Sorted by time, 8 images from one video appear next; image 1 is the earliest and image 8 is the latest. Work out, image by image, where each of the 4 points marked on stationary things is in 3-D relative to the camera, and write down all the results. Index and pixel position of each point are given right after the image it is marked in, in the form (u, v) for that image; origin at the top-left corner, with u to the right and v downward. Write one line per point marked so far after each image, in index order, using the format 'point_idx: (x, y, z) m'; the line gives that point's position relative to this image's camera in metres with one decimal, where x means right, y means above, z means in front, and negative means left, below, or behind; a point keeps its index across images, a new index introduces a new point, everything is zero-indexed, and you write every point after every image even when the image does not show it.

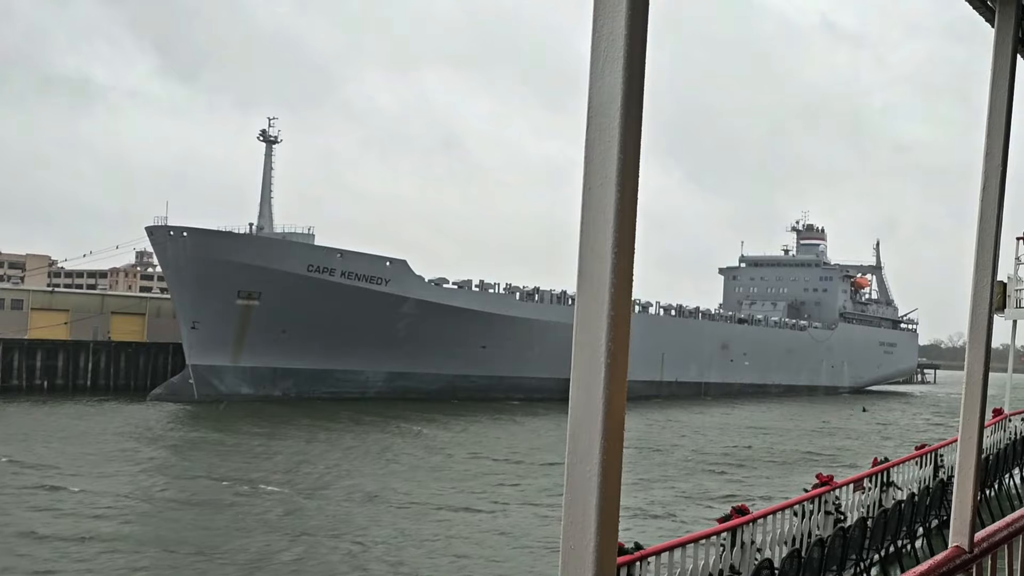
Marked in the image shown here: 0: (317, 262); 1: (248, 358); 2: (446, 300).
0: (-3.3, +0.4, +12.8) m
1: (-4.4, -1.2, +13.1) m
2: (-1.2, -0.2, +14.0) m
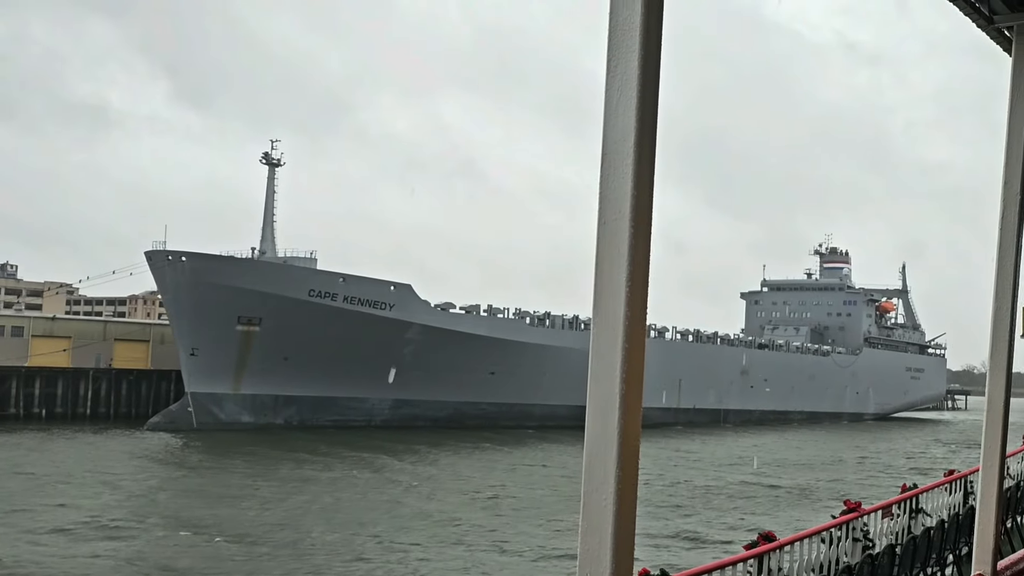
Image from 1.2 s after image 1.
0: (-3.2, 0.0, +12.5) m
1: (-4.3, -1.6, +12.8) m
2: (-1.0, -0.7, +13.6) m
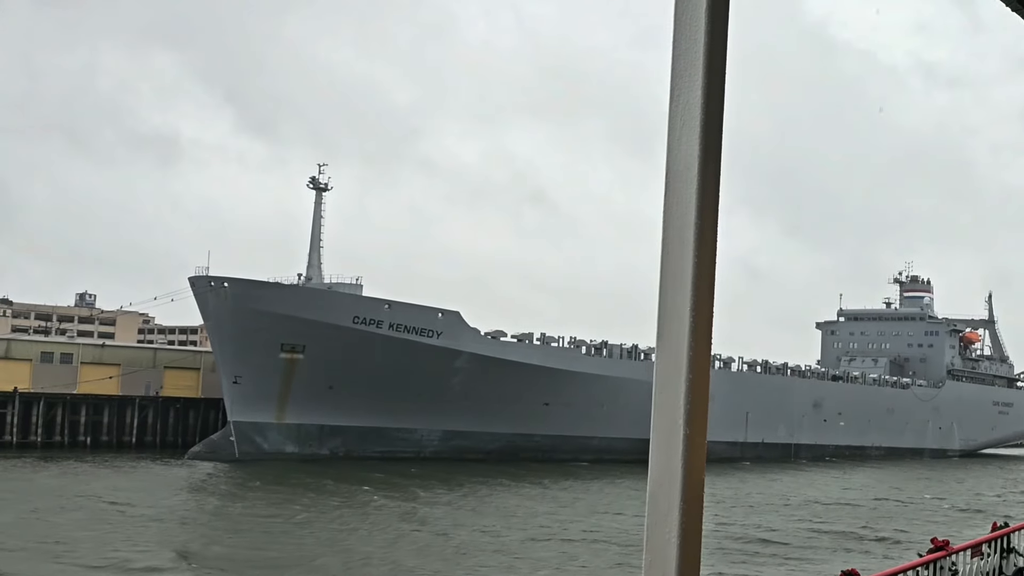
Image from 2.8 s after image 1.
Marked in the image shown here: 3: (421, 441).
0: (-2.4, -0.4, +12.2) m
1: (-3.5, -2.0, +12.4) m
2: (-0.2, -1.1, +13.0) m
3: (-1.6, -2.6, +13.0) m
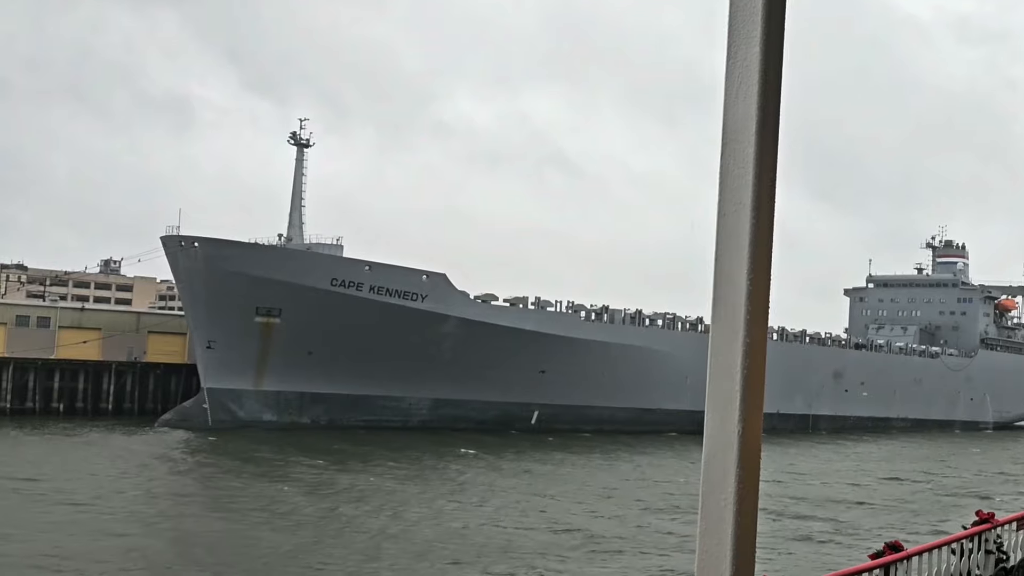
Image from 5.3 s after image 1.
0: (-2.5, +0.2, +11.5) m
1: (-3.6, -1.4, +11.9) m
2: (-0.3, -0.5, +12.3) m
3: (-1.7, -1.9, +12.4) m
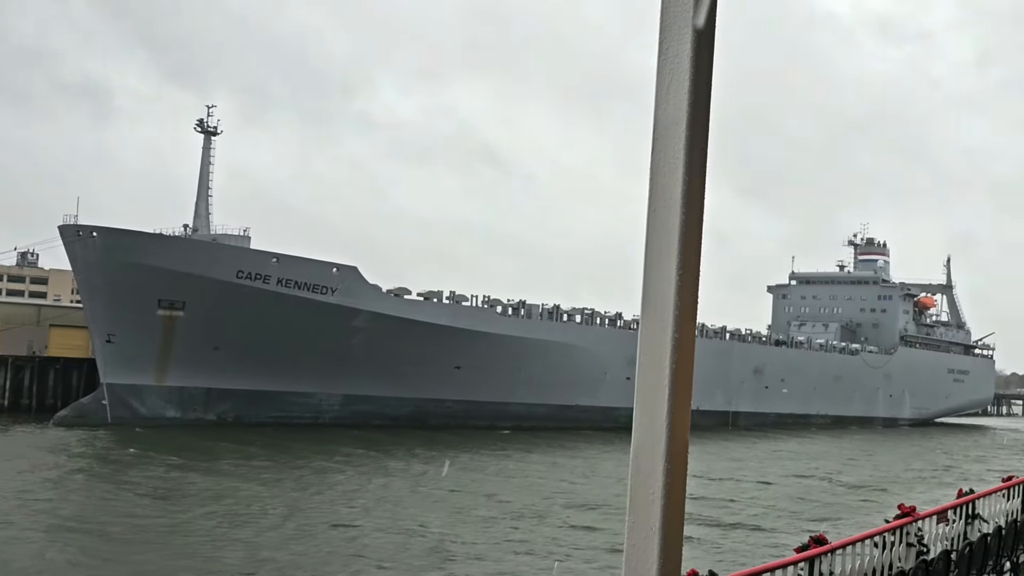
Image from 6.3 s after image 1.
0: (-3.8, +0.3, +11.2) m
1: (-5.0, -1.3, +11.5) m
2: (-1.6, -0.4, +12.2) m
3: (-3.0, -1.8, +12.2) m
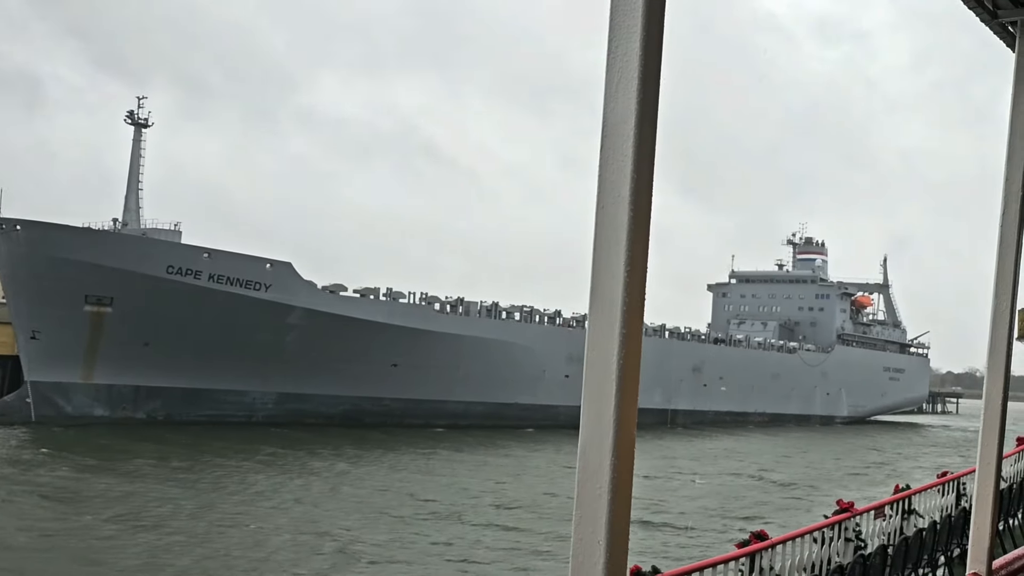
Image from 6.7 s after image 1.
0: (-4.7, +0.4, +11.0) m
1: (-5.9, -1.3, +11.3) m
2: (-2.6, -0.4, +12.1) m
3: (-4.0, -1.8, +12.0) m
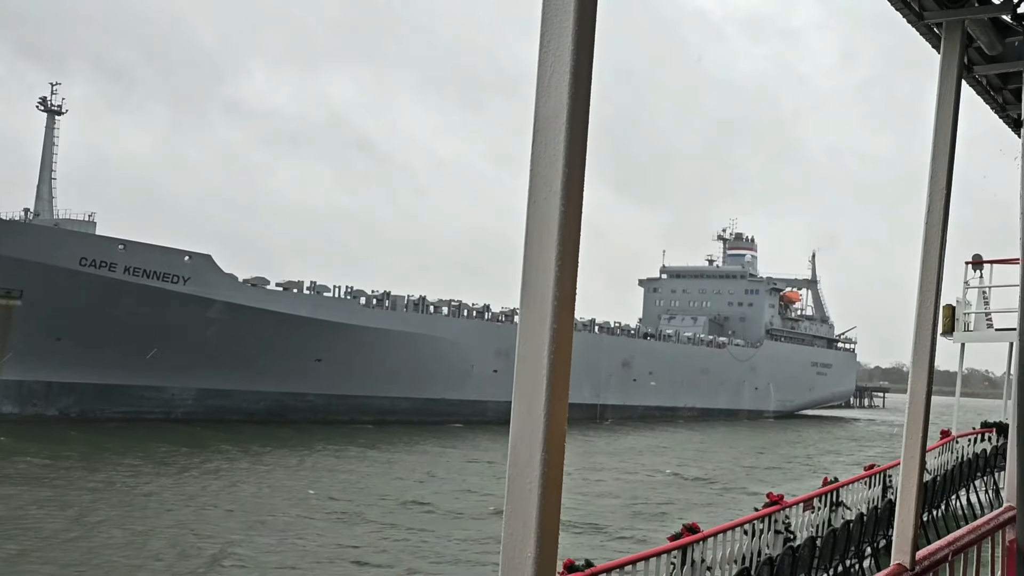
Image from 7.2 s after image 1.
0: (-5.7, +0.5, +10.7) m
1: (-6.9, -1.2, +10.9) m
2: (-3.7, -0.3, +12.0) m
3: (-5.1, -1.7, +11.7) m
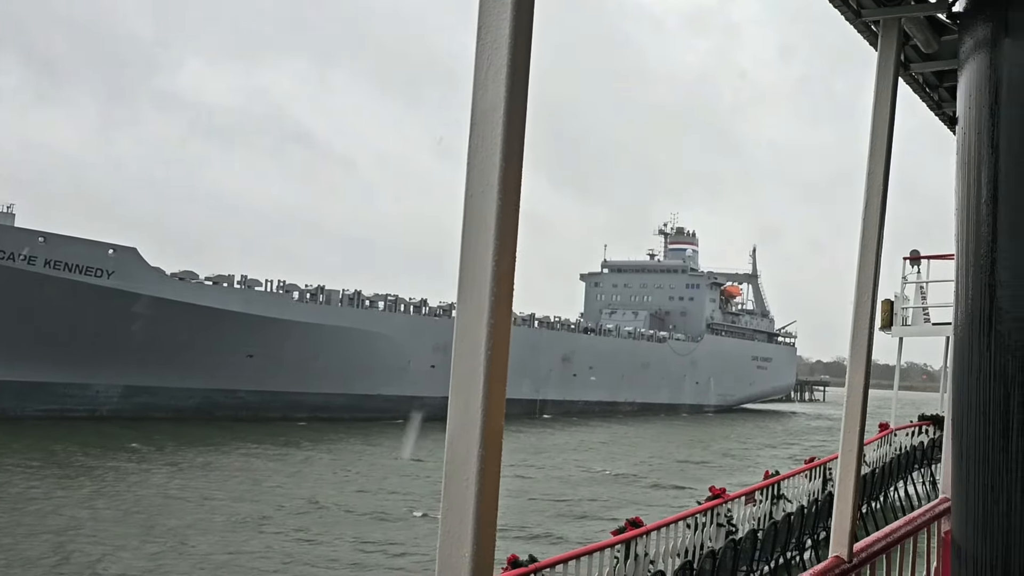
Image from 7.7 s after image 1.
0: (-6.6, +0.5, +10.3) m
1: (-7.8, -1.1, +10.4) m
2: (-4.7, -0.2, +11.7) m
3: (-6.1, -1.6, +11.4) m
